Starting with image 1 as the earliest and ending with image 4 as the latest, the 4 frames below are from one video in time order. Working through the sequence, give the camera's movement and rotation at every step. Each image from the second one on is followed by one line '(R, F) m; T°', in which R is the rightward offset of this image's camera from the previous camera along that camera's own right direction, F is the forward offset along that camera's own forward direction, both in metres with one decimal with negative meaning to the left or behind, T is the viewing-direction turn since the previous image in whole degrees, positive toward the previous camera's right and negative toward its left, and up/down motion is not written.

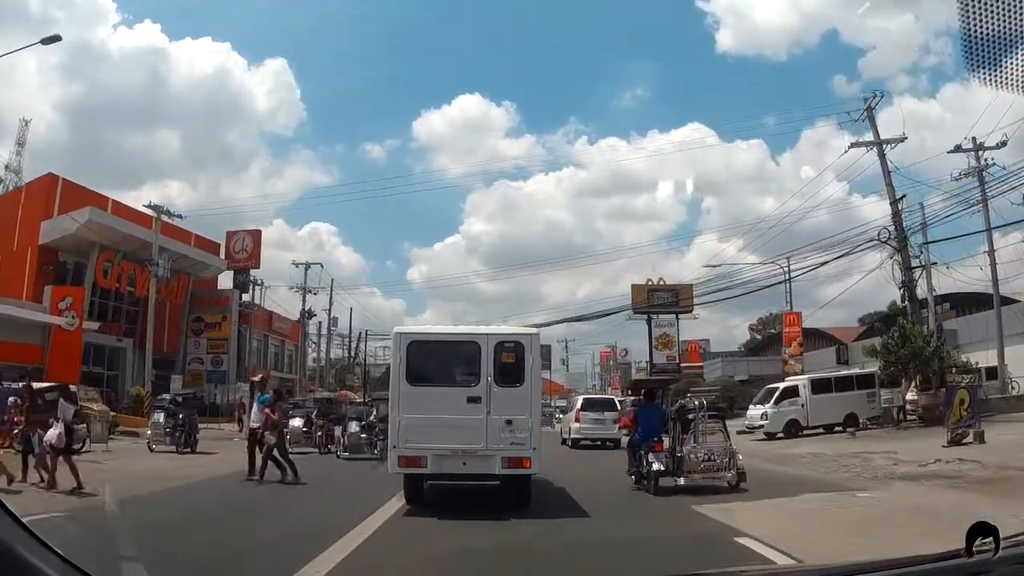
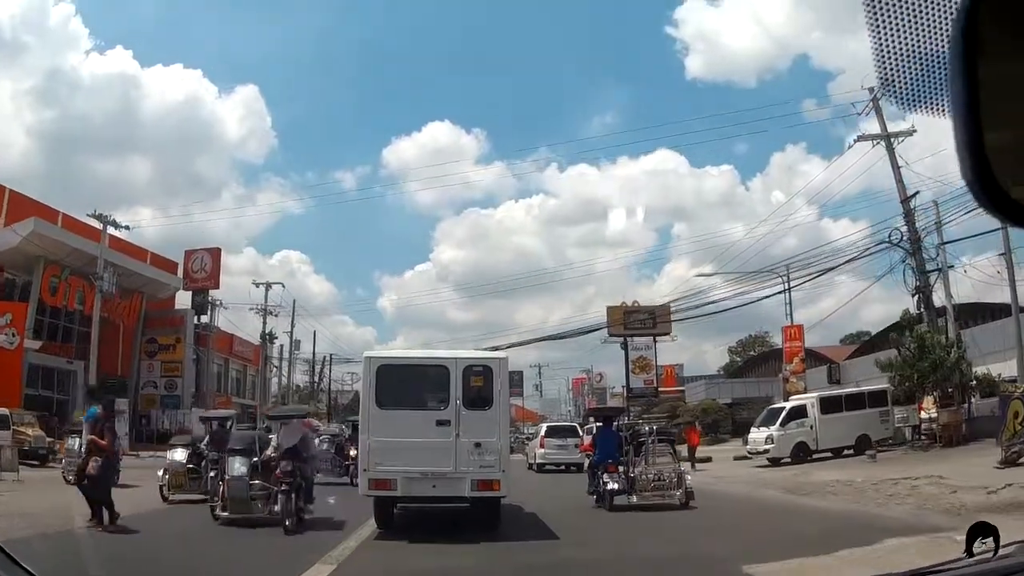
(0.0, +0.6) m; +2°
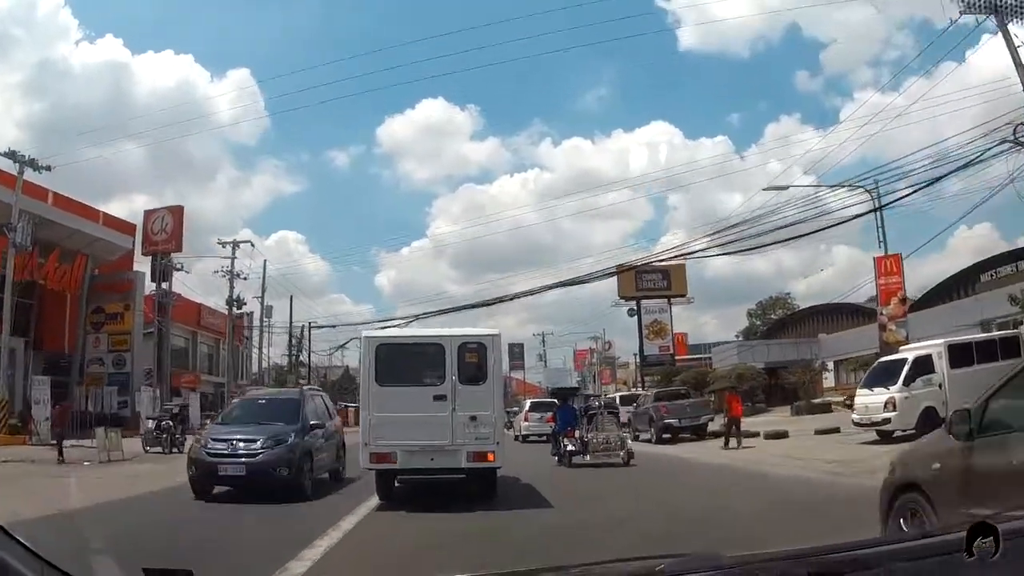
(0.0, +0.1) m; 0°
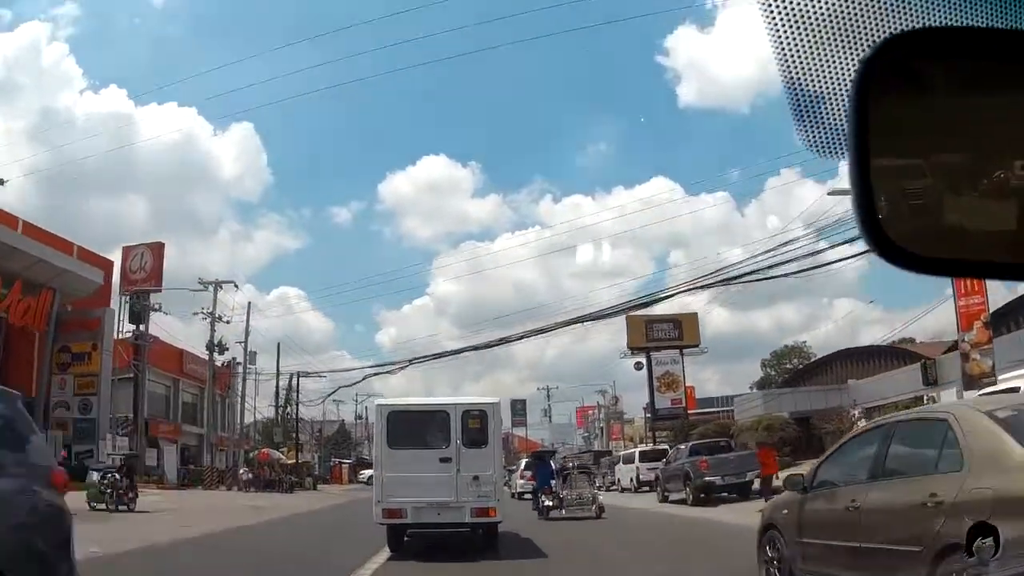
(0.0, -1.0) m; 0°
